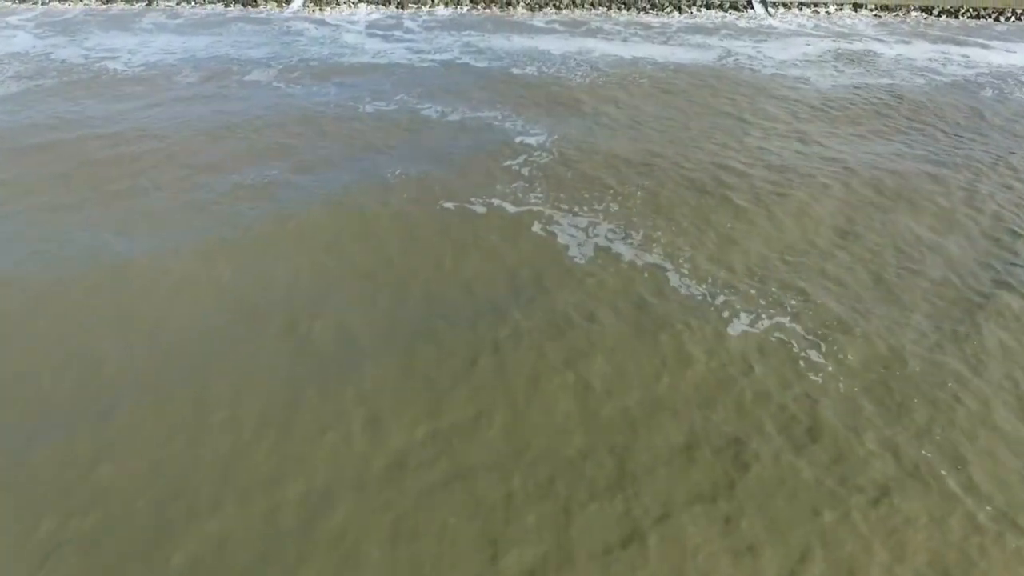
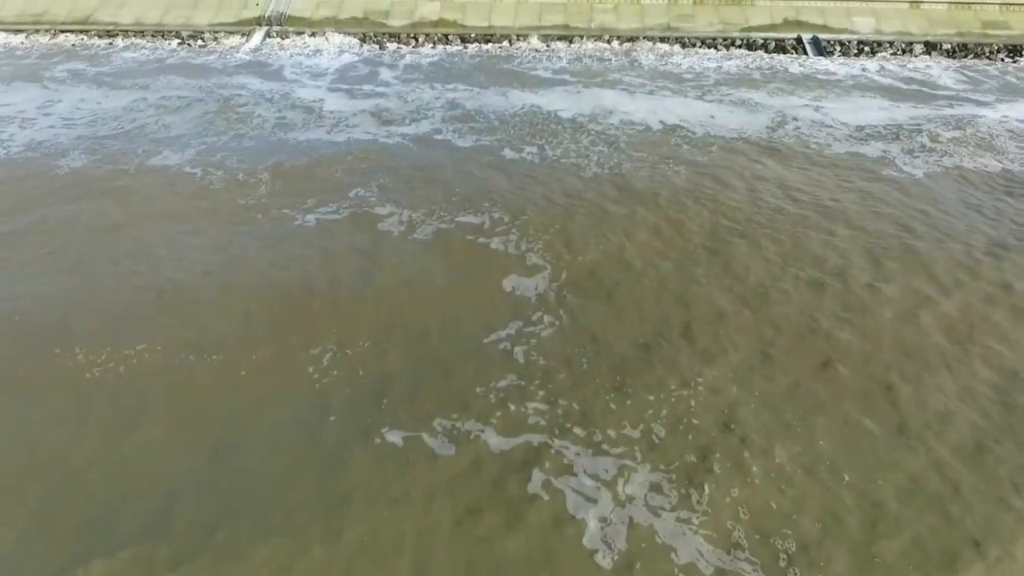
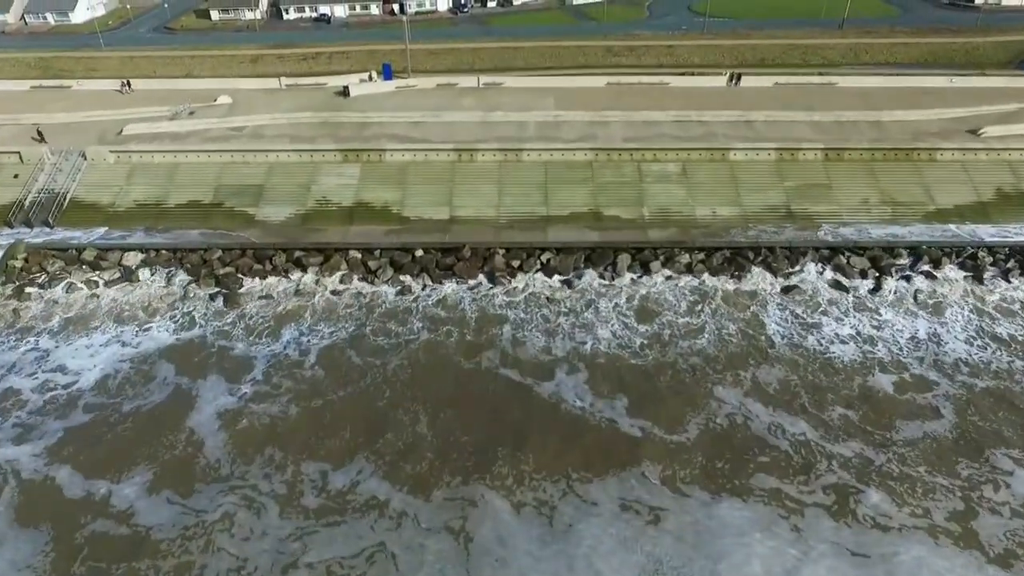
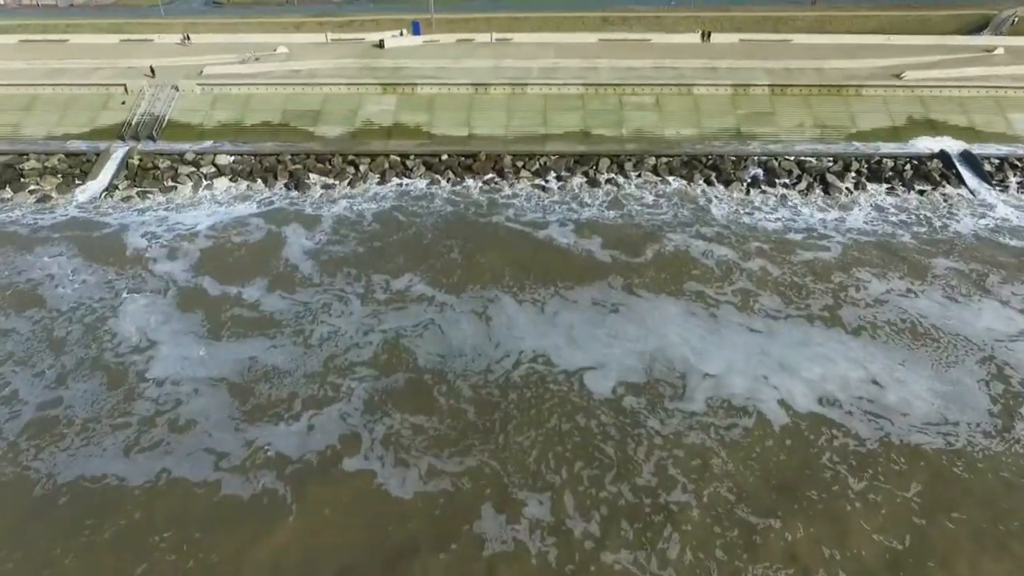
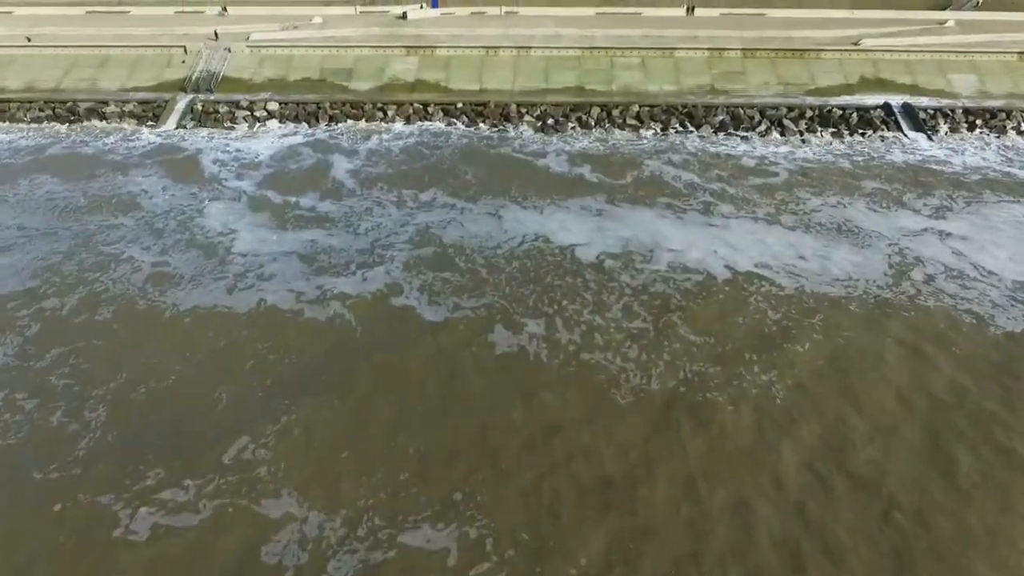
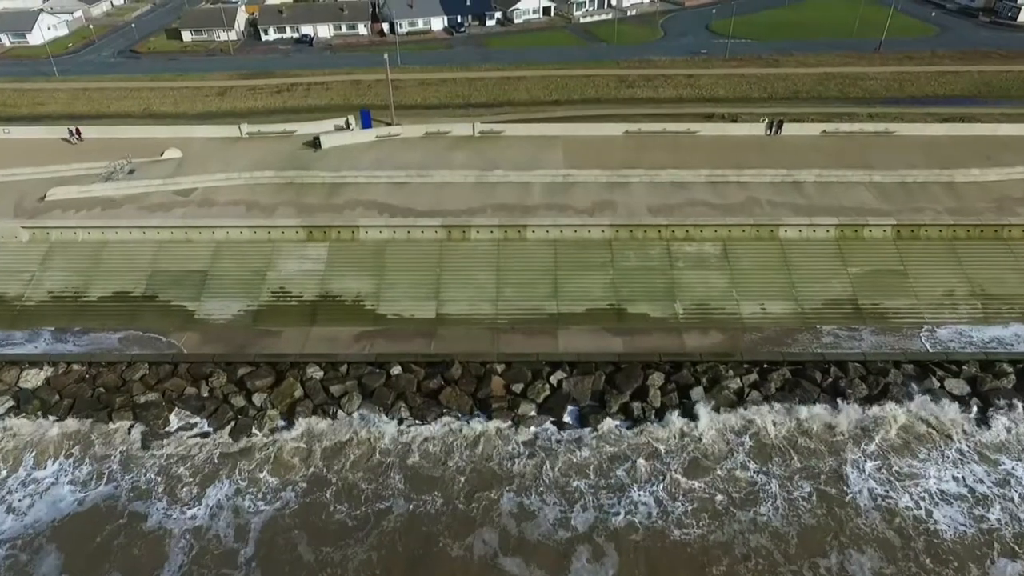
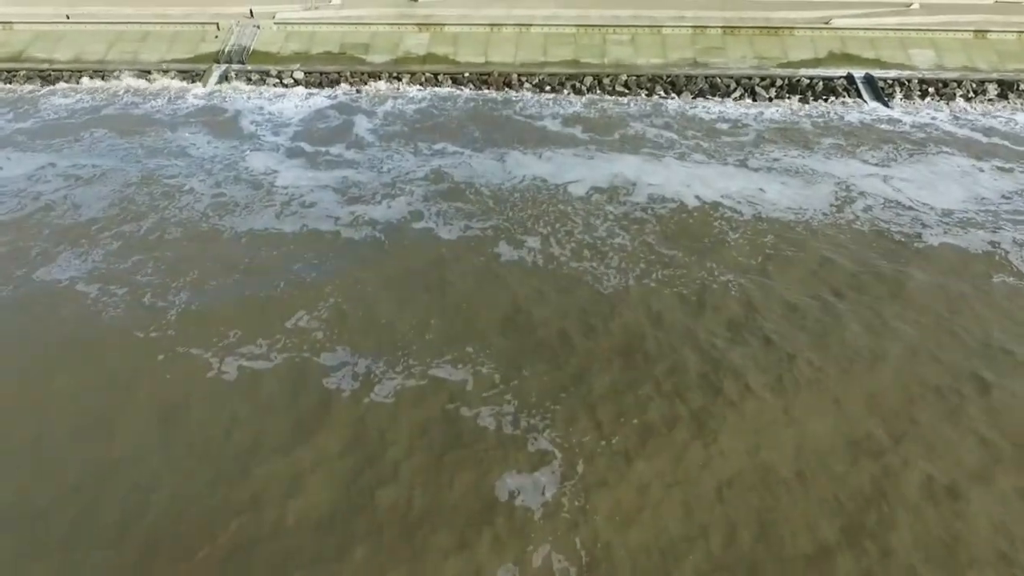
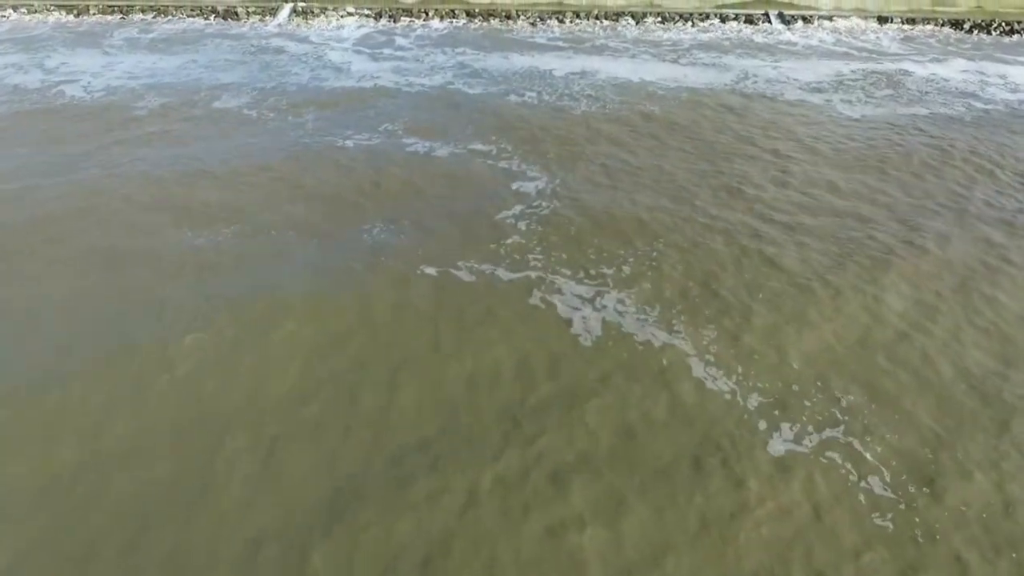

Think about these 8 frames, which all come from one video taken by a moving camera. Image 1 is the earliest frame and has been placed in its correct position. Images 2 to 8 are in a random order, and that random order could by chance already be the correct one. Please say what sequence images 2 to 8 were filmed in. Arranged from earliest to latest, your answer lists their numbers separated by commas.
8, 2, 7, 5, 4, 3, 6
